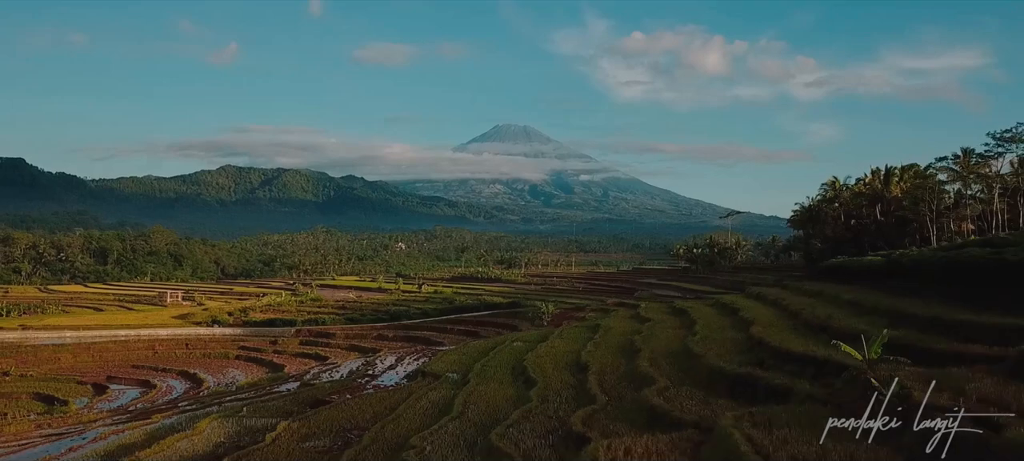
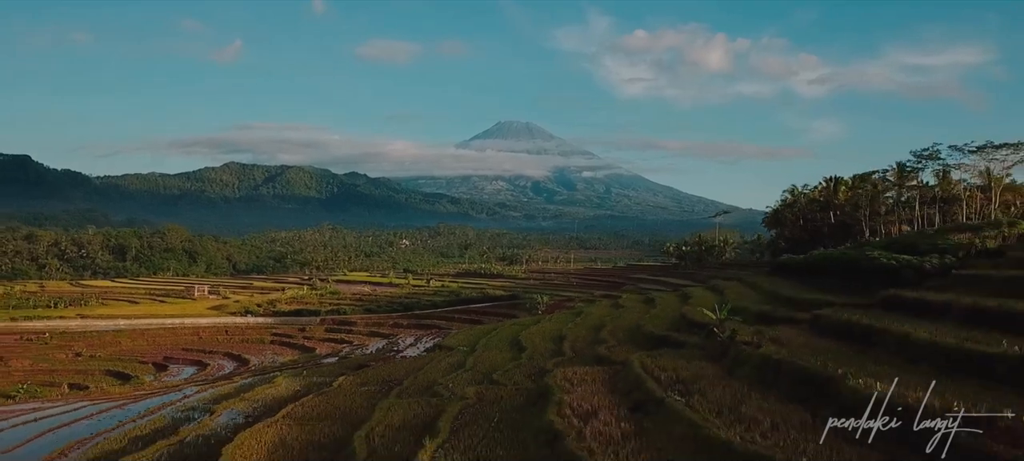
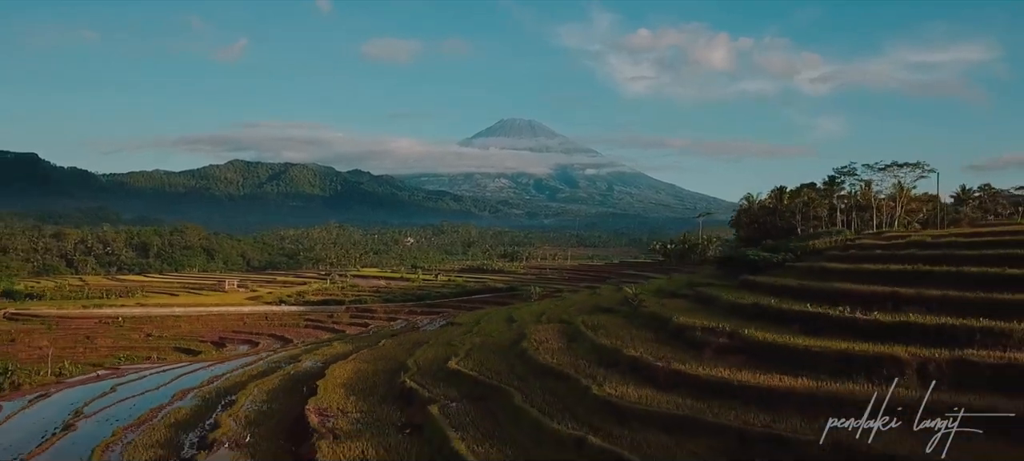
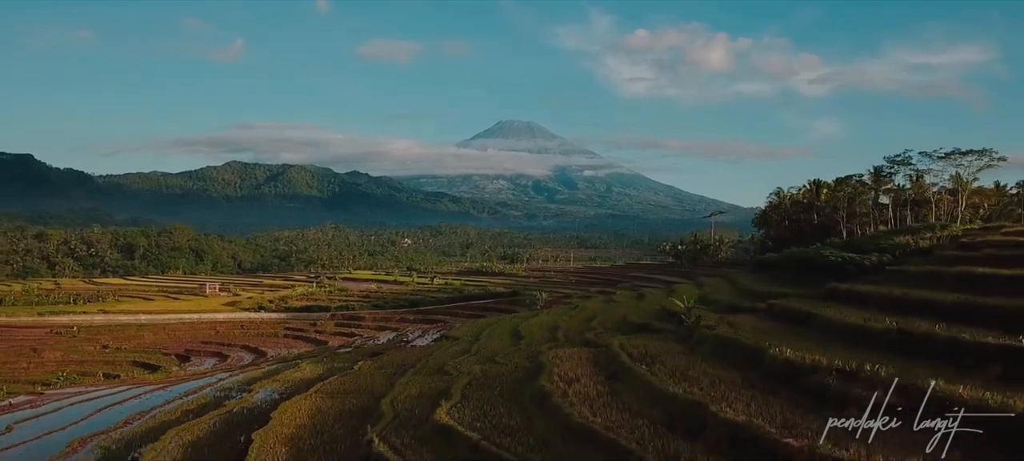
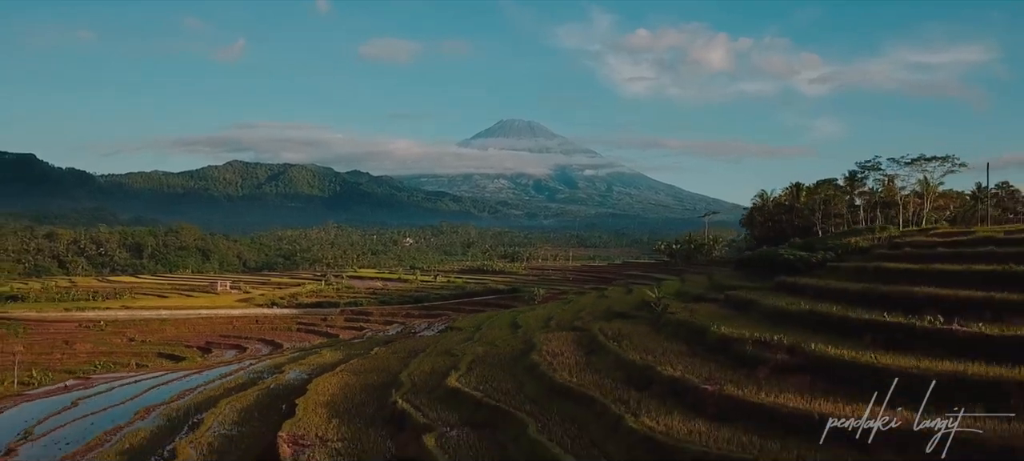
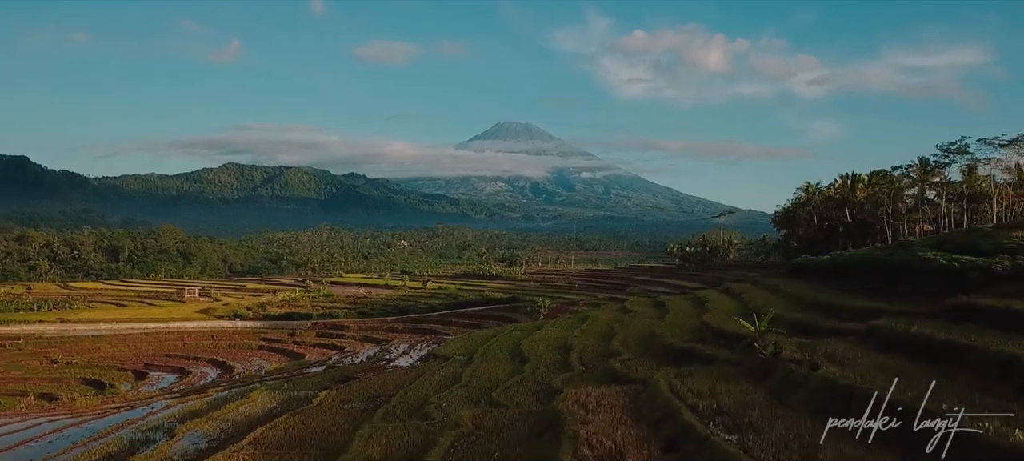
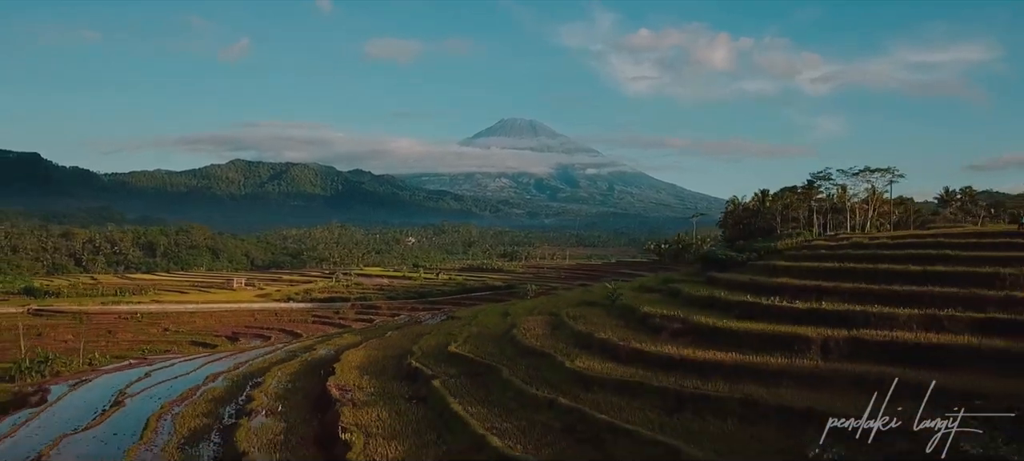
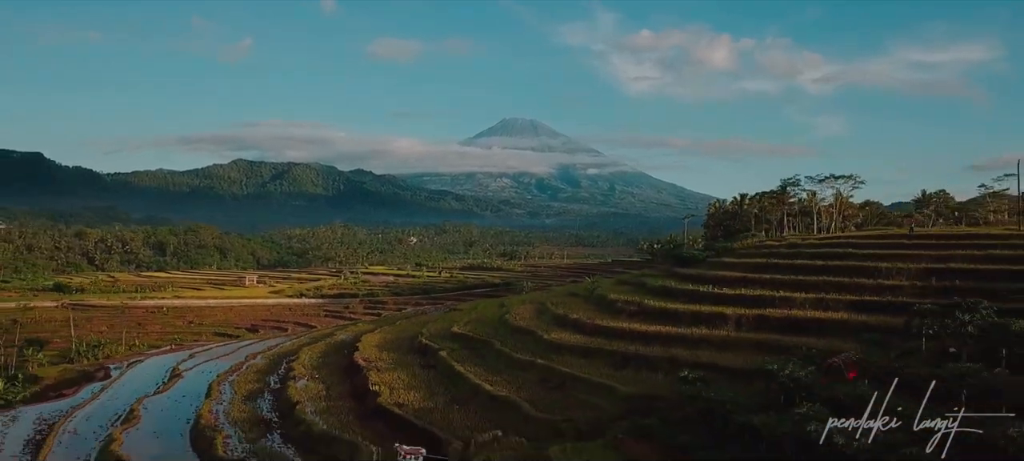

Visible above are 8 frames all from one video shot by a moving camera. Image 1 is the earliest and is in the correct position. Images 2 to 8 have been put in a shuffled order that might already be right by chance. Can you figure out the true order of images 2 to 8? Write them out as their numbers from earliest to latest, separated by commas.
6, 2, 4, 5, 3, 7, 8
